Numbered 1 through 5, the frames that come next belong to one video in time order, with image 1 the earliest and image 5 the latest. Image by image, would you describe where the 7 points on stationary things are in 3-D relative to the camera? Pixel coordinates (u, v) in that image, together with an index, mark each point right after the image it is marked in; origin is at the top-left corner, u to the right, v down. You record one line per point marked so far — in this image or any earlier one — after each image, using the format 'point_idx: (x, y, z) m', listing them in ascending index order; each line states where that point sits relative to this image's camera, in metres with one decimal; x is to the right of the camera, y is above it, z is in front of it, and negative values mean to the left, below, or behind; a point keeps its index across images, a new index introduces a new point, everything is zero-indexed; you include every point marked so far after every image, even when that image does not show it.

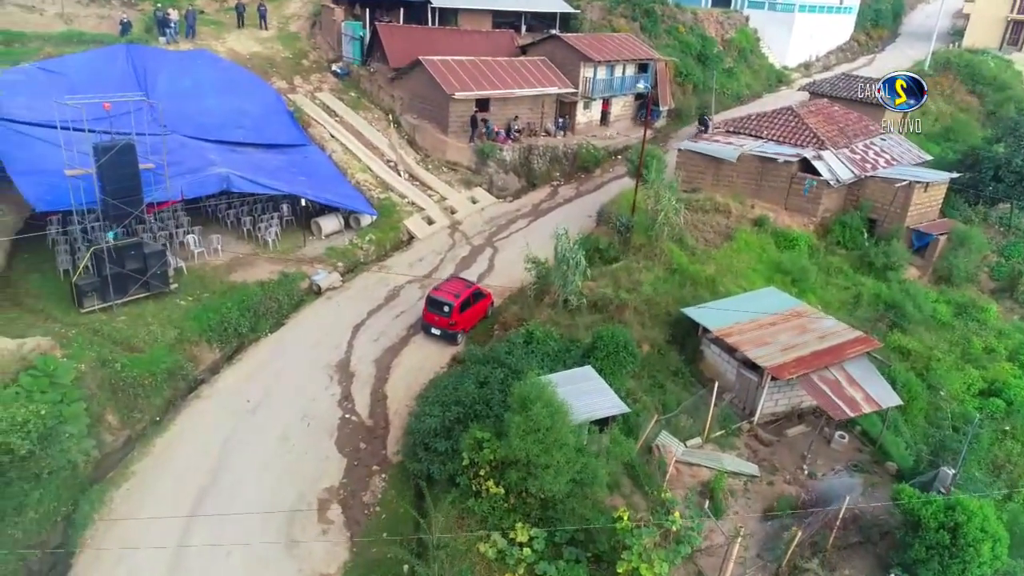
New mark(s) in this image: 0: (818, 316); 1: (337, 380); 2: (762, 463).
0: (+8.0, -0.7, +18.7) m
1: (-4.4, -2.3, +18.2) m
2: (+5.6, -3.9, +16.1) m
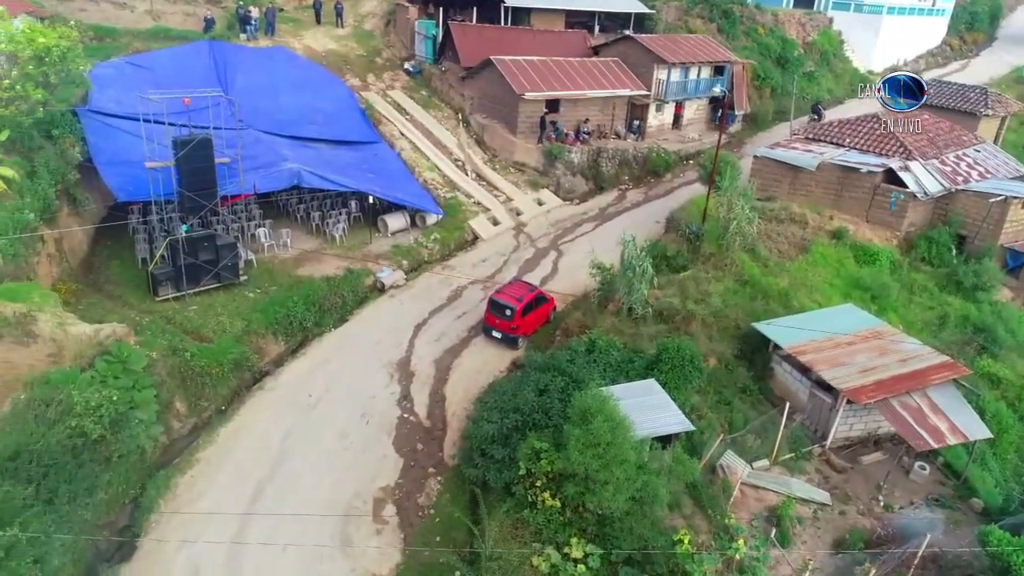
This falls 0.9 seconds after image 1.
0: (+9.5, -1.2, +17.6) m
1: (-2.9, -2.3, +18.2) m
2: (+6.8, -4.3, +15.3) m
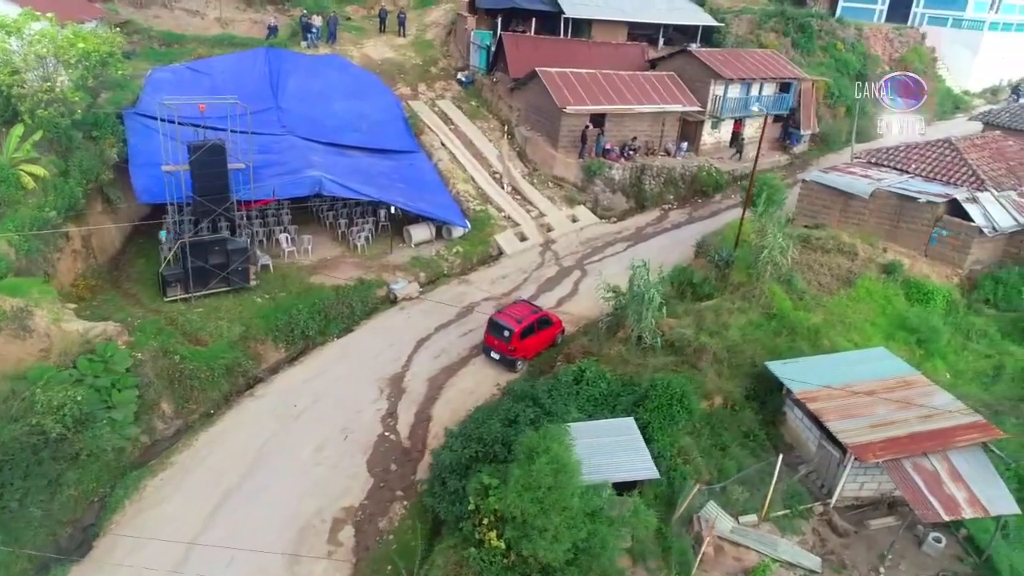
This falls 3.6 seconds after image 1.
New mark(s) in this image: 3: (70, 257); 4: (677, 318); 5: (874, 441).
0: (+9.2, -2.2, +15.8) m
1: (-3.1, -2.6, +17.9) m
2: (+6.0, -5.1, +13.8) m
3: (-11.8, +0.8, +19.2) m
4: (+4.5, -0.8, +19.6) m
5: (+7.1, -3.0, +14.2) m
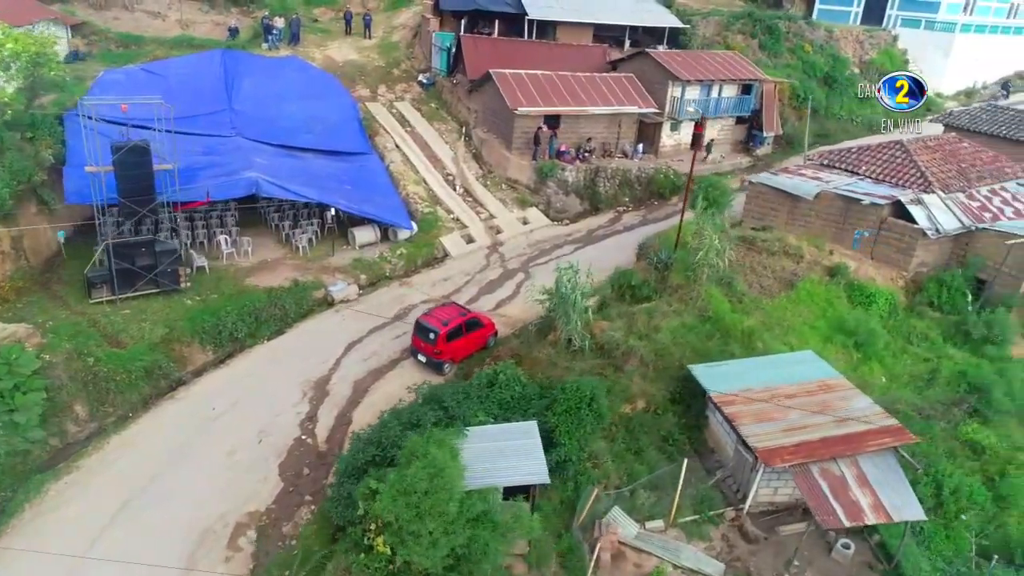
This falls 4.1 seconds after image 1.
0: (+7.3, -2.3, +15.6) m
1: (-5.0, -2.7, +17.7) m
2: (+4.2, -5.2, +13.5) m
3: (-13.7, +0.8, +19.1) m
4: (+2.6, -0.9, +19.4) m
5: (+5.2, -3.1, +14.0) m
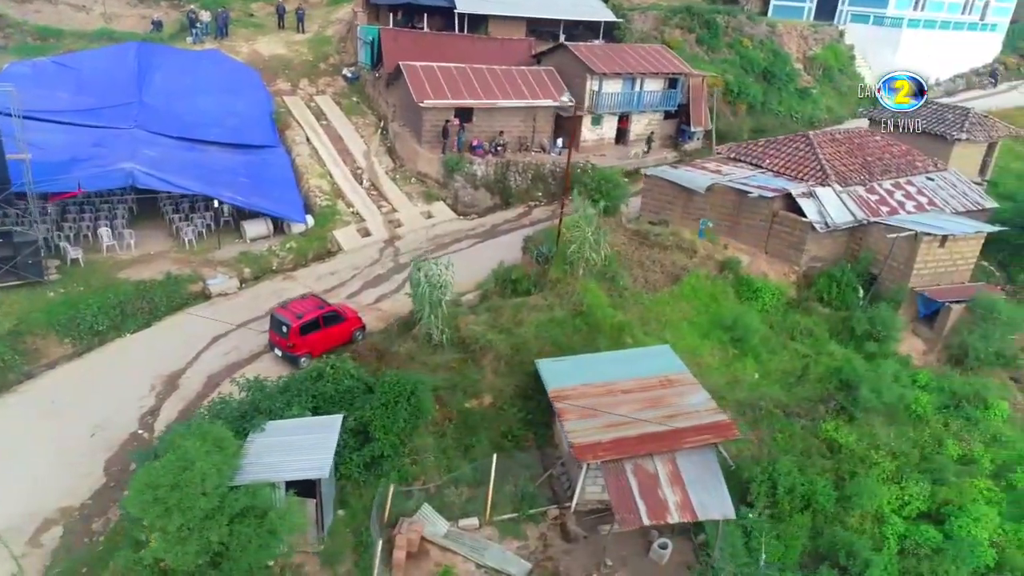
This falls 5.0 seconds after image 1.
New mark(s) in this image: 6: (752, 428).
0: (+3.8, -2.1, +15.1) m
1: (-8.5, -2.5, +17.3) m
2: (+0.6, -5.0, +13.1) m
3: (-17.2, +1.0, +18.7) m
4: (-0.9, -0.7, +19.0) m
5: (+1.7, -2.9, +13.5) m
6: (+5.6, -3.3, +16.8) m
